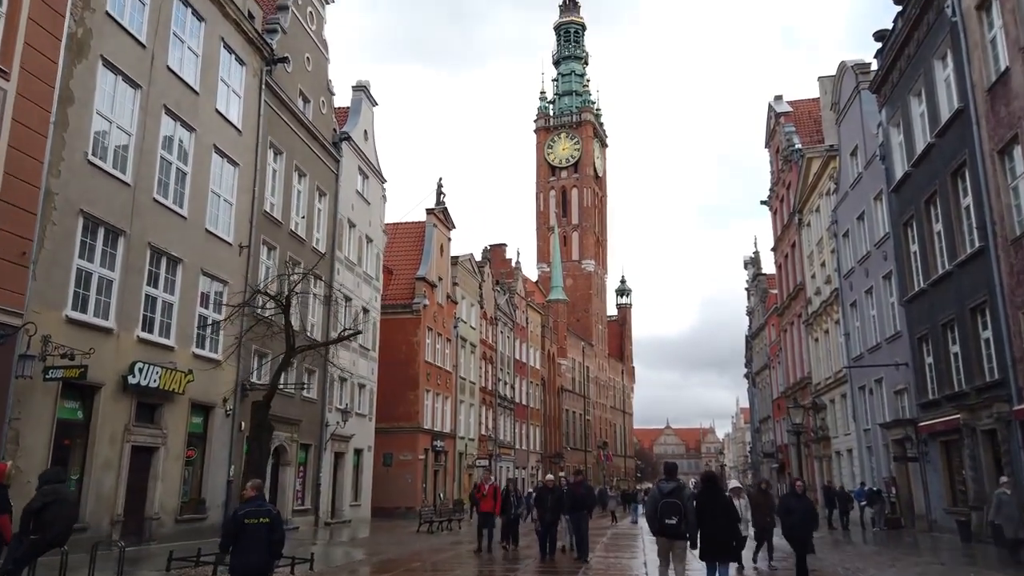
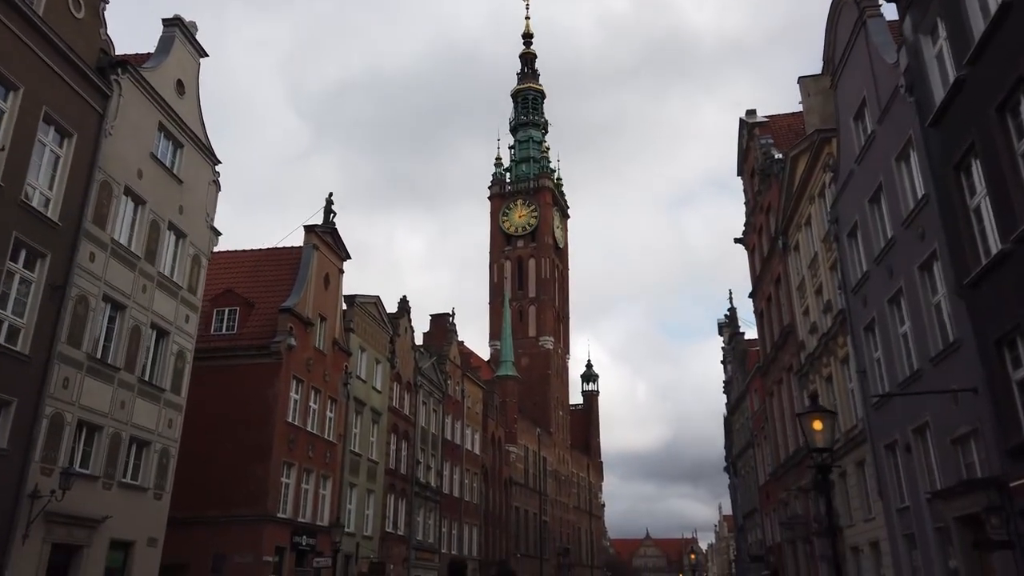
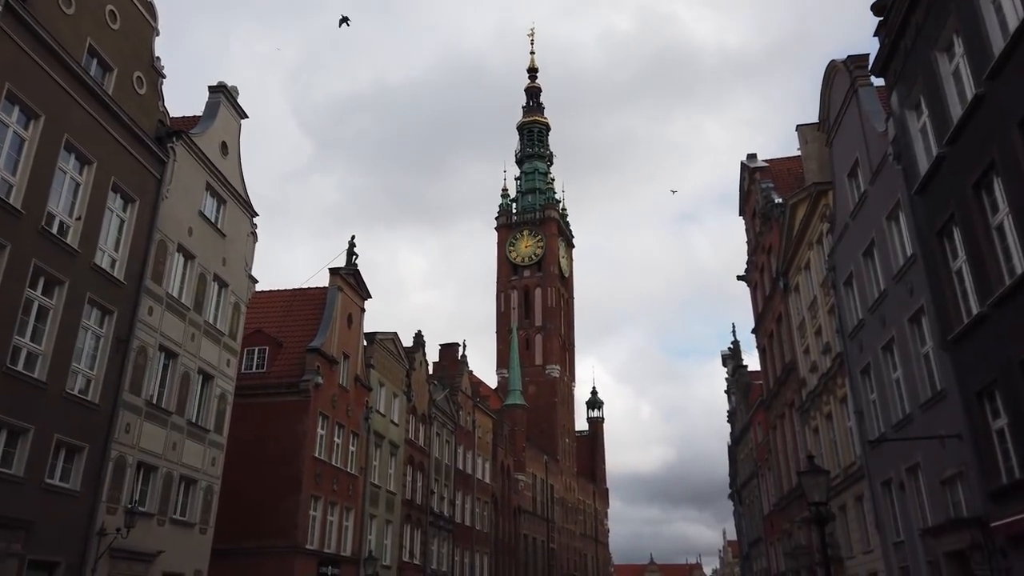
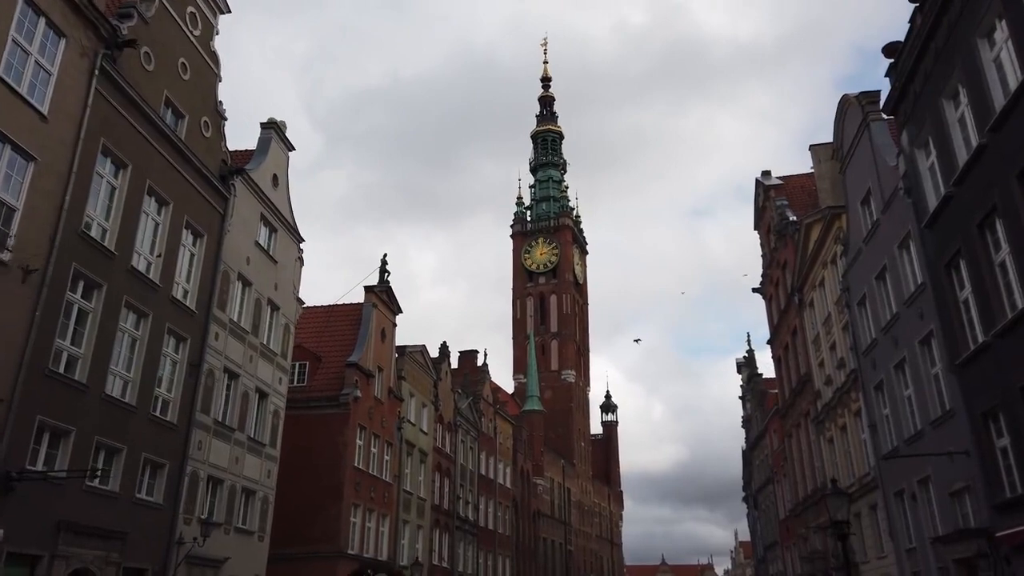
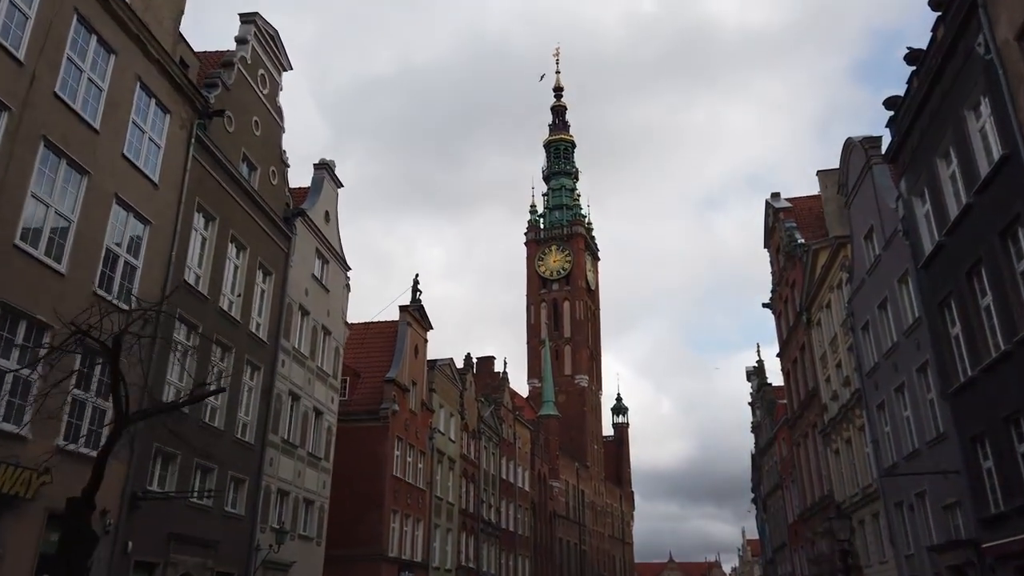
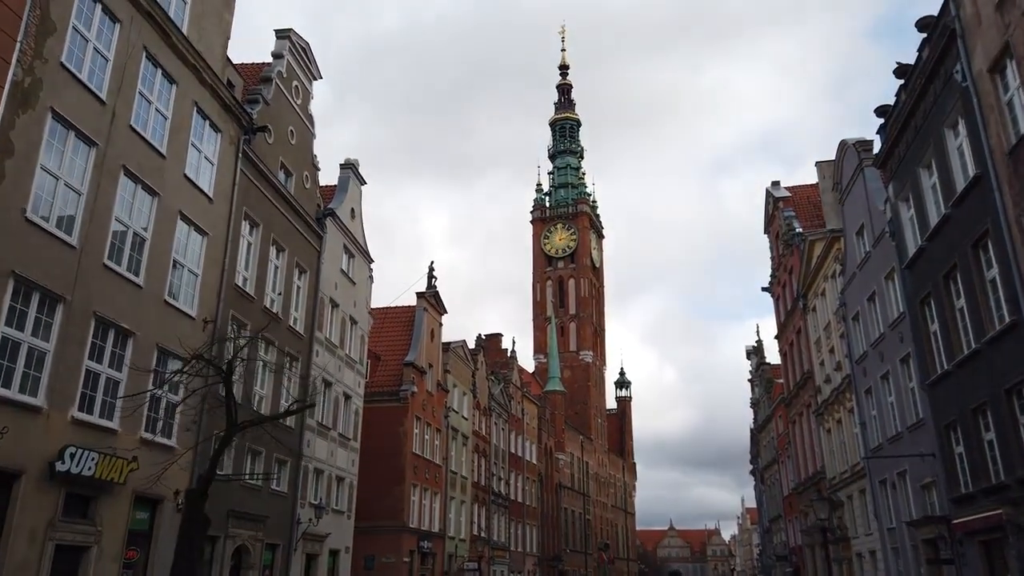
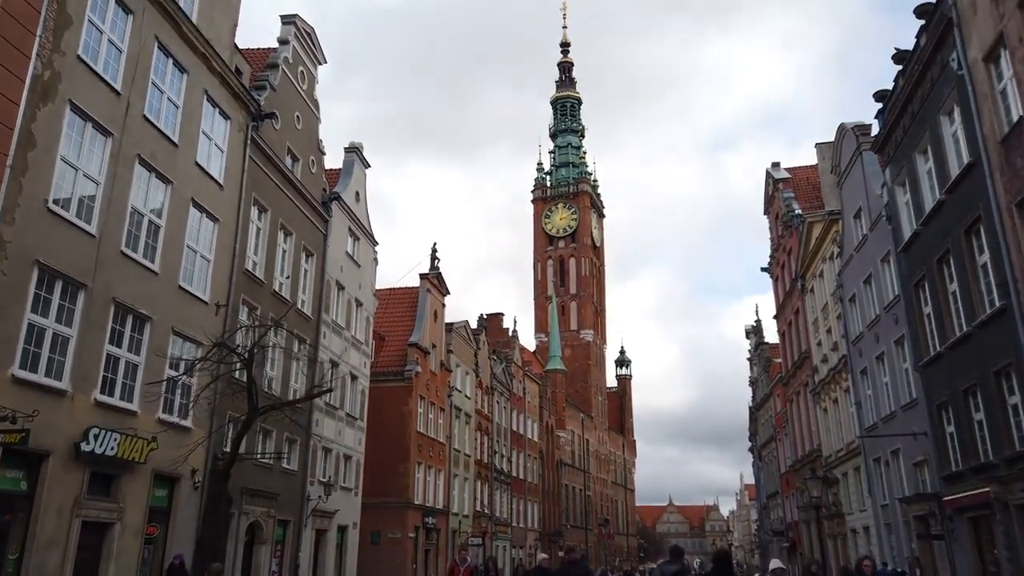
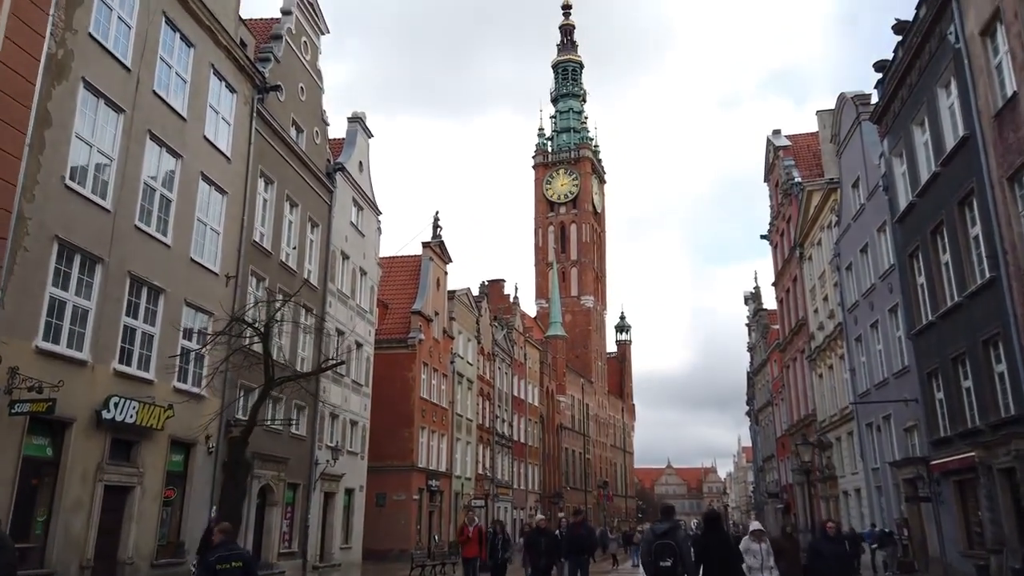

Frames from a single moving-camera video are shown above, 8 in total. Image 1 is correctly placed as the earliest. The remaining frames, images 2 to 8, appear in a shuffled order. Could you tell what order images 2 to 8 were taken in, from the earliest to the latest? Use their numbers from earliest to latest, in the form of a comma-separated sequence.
8, 7, 6, 5, 4, 3, 2
